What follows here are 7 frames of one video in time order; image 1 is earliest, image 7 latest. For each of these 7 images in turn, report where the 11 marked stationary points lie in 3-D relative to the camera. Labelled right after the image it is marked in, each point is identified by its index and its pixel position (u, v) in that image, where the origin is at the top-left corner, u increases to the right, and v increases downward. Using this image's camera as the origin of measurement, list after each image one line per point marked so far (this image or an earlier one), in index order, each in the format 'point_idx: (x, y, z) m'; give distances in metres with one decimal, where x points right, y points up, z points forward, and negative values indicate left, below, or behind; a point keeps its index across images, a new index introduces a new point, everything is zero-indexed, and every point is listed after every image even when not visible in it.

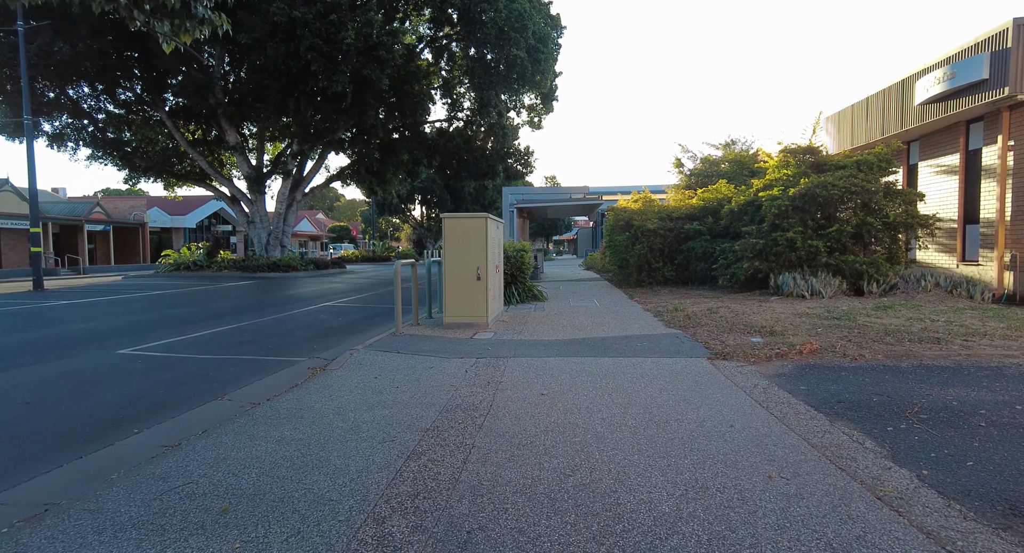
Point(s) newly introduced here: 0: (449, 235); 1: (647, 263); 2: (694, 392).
0: (-1.3, +0.8, +10.7) m
1: (+5.0, +0.5, +19.6) m
2: (+2.0, -1.3, +5.9) m
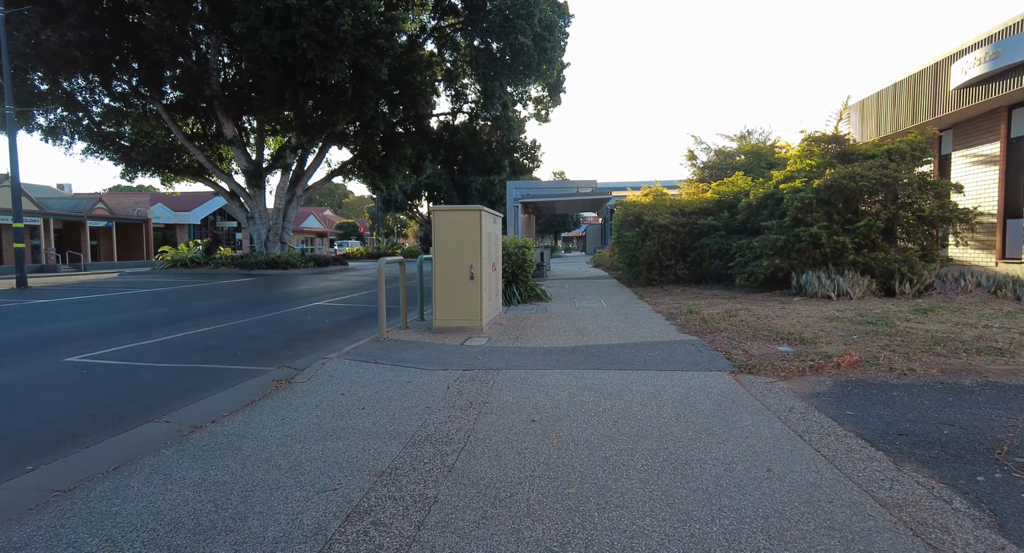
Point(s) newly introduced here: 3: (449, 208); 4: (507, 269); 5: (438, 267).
0: (-1.4, +0.9, +9.7) m
1: (+5.1, +0.6, +18.5) m
2: (+1.9, -1.3, +4.8) m
3: (-1.2, +1.2, +9.7) m
4: (-0.2, +0.2, +14.8) m
5: (-1.4, +0.2, +9.7) m
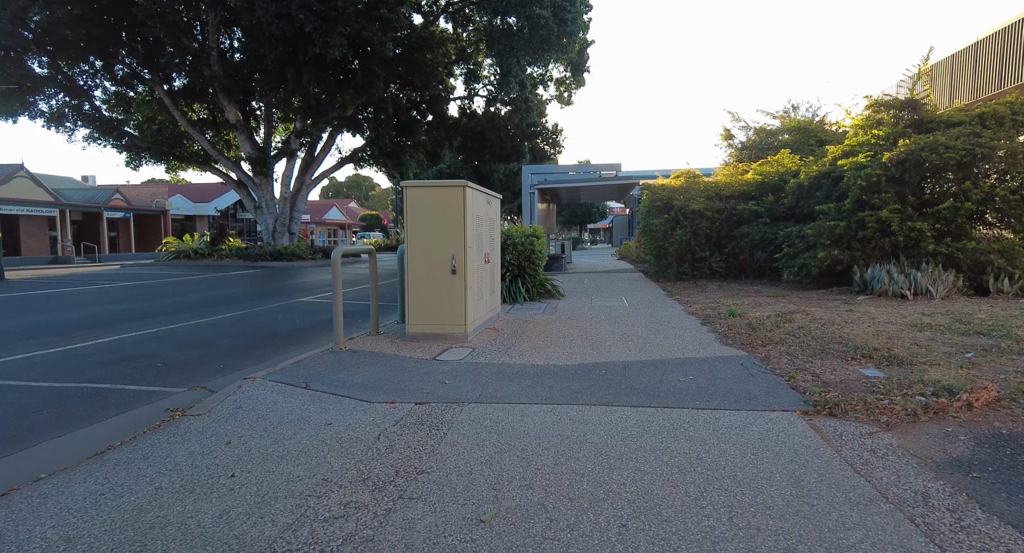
0: (-1.5, +1.0, +7.7) m
1: (+5.5, +0.8, +16.3) m
2: (+1.5, -1.3, +2.8) m
3: (-1.3, +1.3, +7.7) m
4: (0.0, +0.4, +12.8) m
5: (-1.5, +0.3, +7.8) m
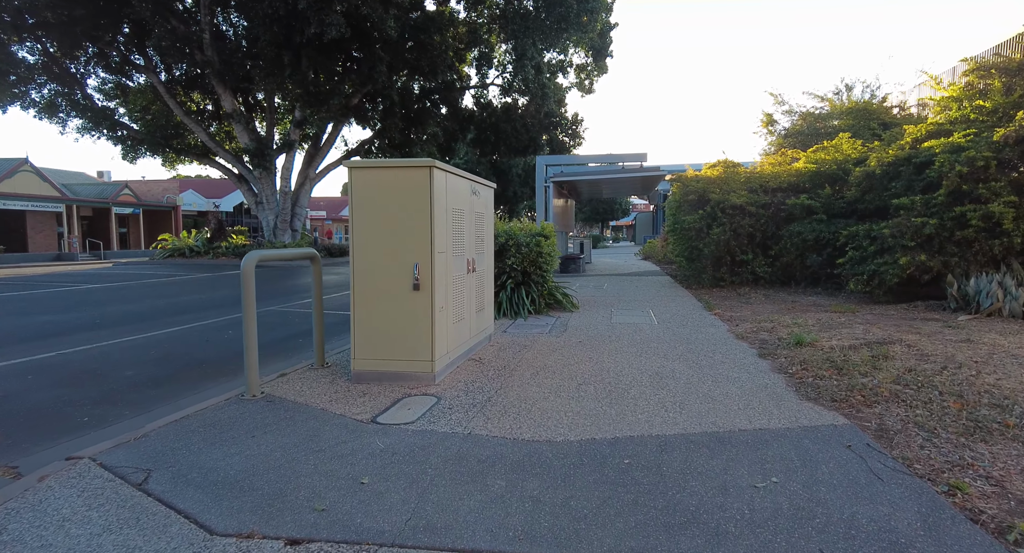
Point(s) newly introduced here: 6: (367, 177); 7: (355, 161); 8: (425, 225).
0: (-1.6, +0.8, +5.6) m
1: (+5.7, +0.6, +13.8) m
2: (+1.2, -1.5, +0.5) m
3: (-1.4, +1.2, +5.5) m
4: (0.0, +0.2, +10.6) m
5: (-1.6, +0.1, +5.6) m
6: (-1.5, +1.0, +5.5) m
7: (-1.6, +1.2, +5.5) m
8: (-0.9, +0.5, +5.5) m
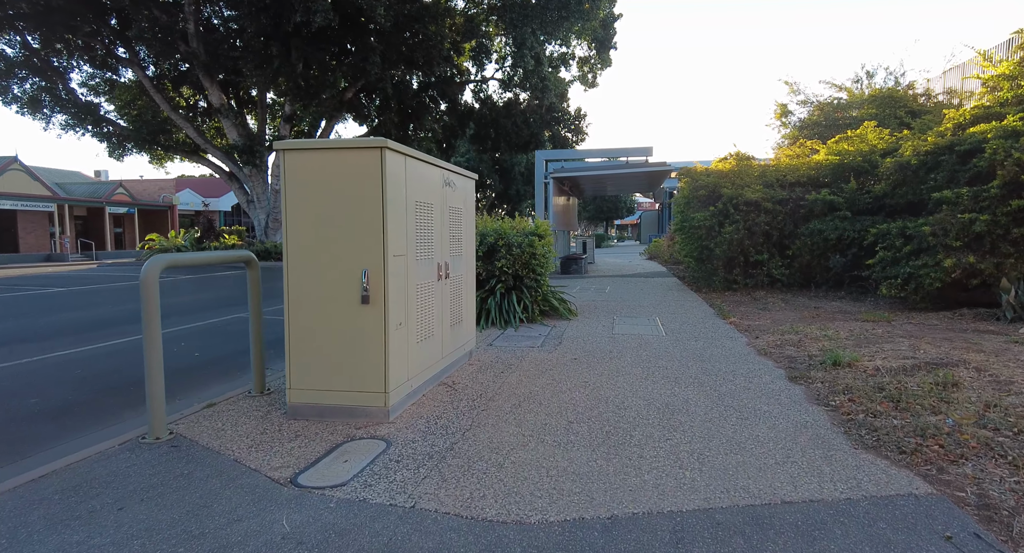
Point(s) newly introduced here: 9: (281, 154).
0: (-1.8, +0.7, +4.5) m
1: (+5.5, +0.5, +12.6) m
2: (+0.9, -1.6, -0.6) m
3: (-1.6, +1.1, +4.4) m
4: (-0.1, +0.1, +9.4) m
5: (-1.8, 0.0, +4.5) m
6: (-1.7, +1.0, +4.4) m
7: (-1.9, +1.1, +4.4) m
8: (-1.1, +0.5, +4.4) m
9: (-1.9, +1.0, +4.4) m
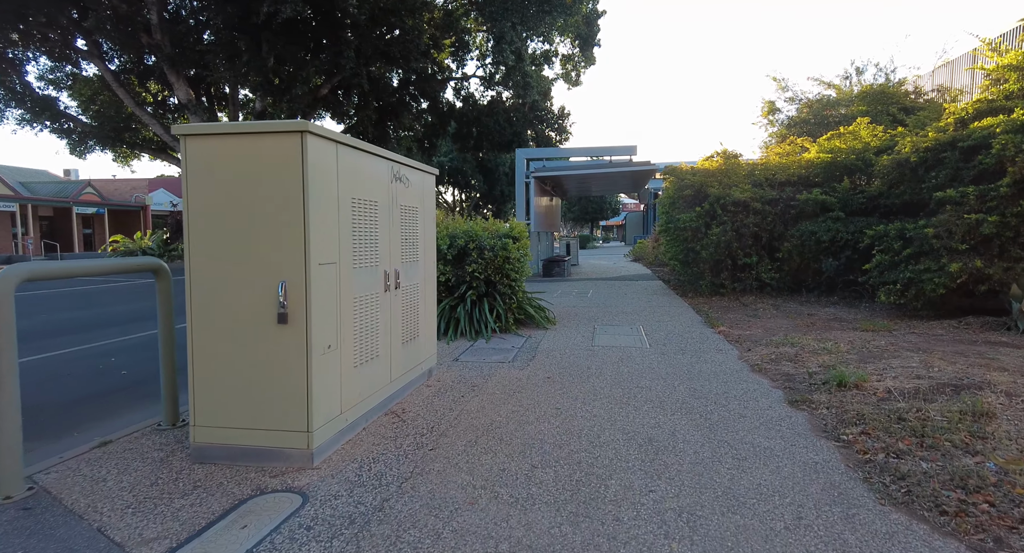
0: (-2.2, +0.6, +3.6) m
1: (+5.0, +0.5, +12.0) m
2: (+0.7, -1.7, -1.4) m
3: (-2.0, +1.0, +3.6) m
4: (-0.6, 0.0, +8.7) m
5: (-2.2, -0.1, +3.7) m
6: (-2.1, +0.9, +3.6) m
7: (-2.2, +1.0, +3.6) m
8: (-1.5, +0.4, +3.6) m
9: (-2.3, +0.9, +3.6) m
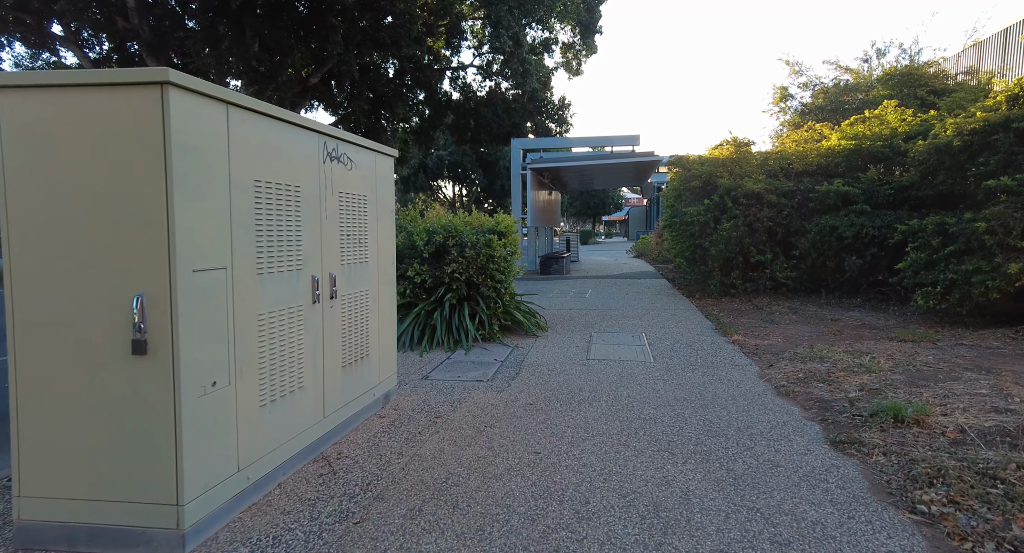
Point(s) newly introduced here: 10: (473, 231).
0: (-2.4, +0.5, +2.6) m
1: (+4.7, +0.5, +10.9) m
2: (+0.4, -1.8, -2.4) m
3: (-2.2, +0.9, +2.5) m
4: (-0.8, 0.0, +7.6) m
5: (-2.4, -0.1, +2.6) m
6: (-2.3, +0.8, +2.5) m
7: (-2.5, +1.0, +2.5) m
8: (-1.7, +0.3, +2.5) m
9: (-2.5, +0.9, +2.5) m
10: (-0.6, +0.7, +8.0) m
